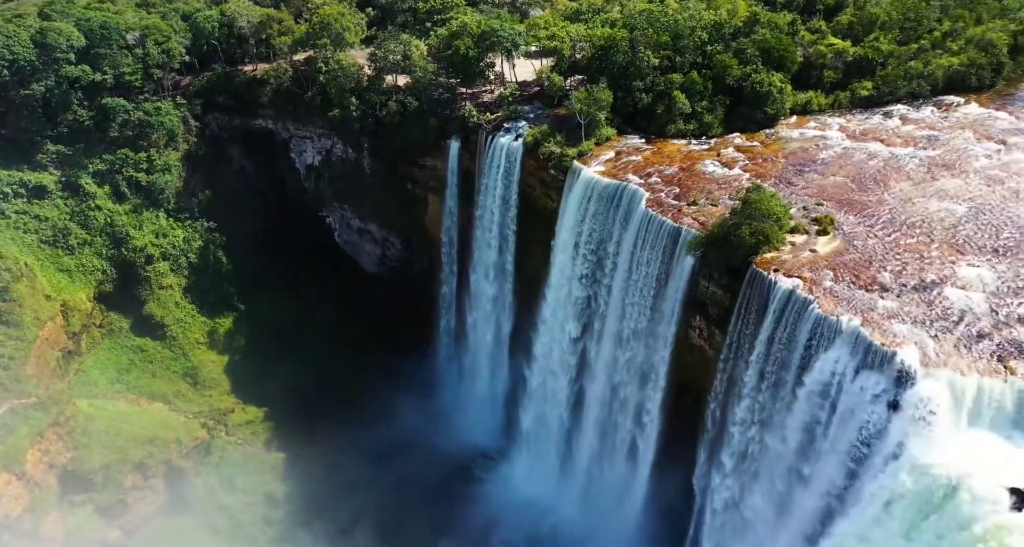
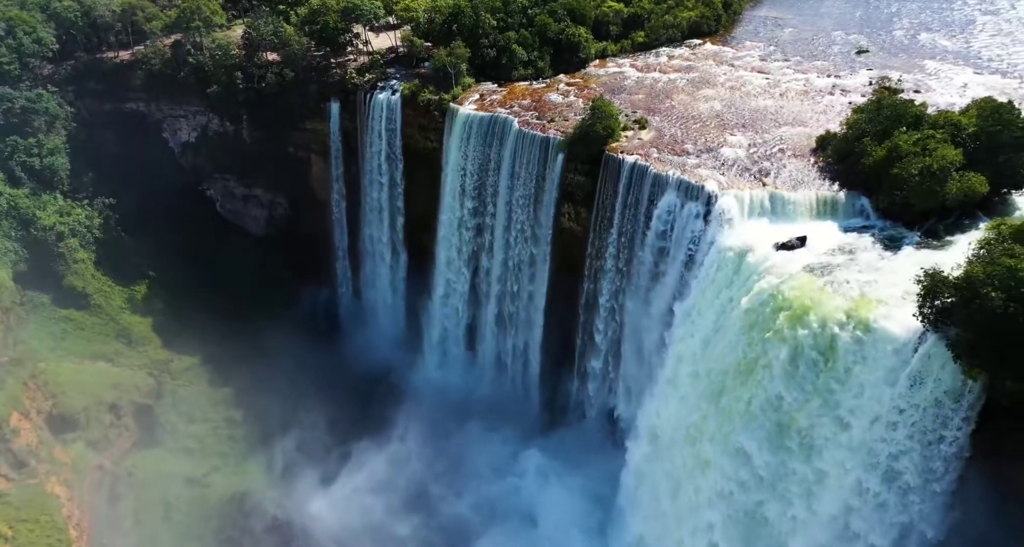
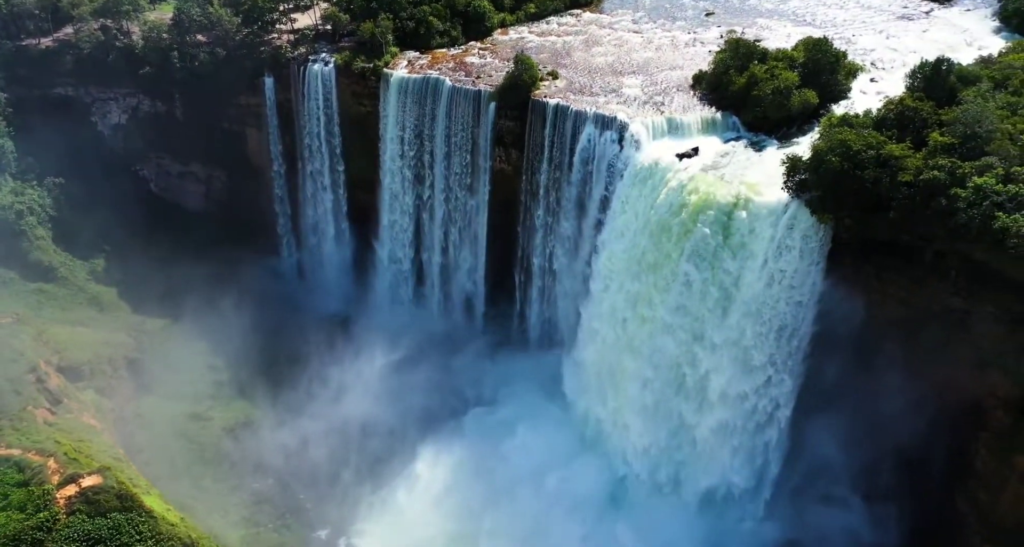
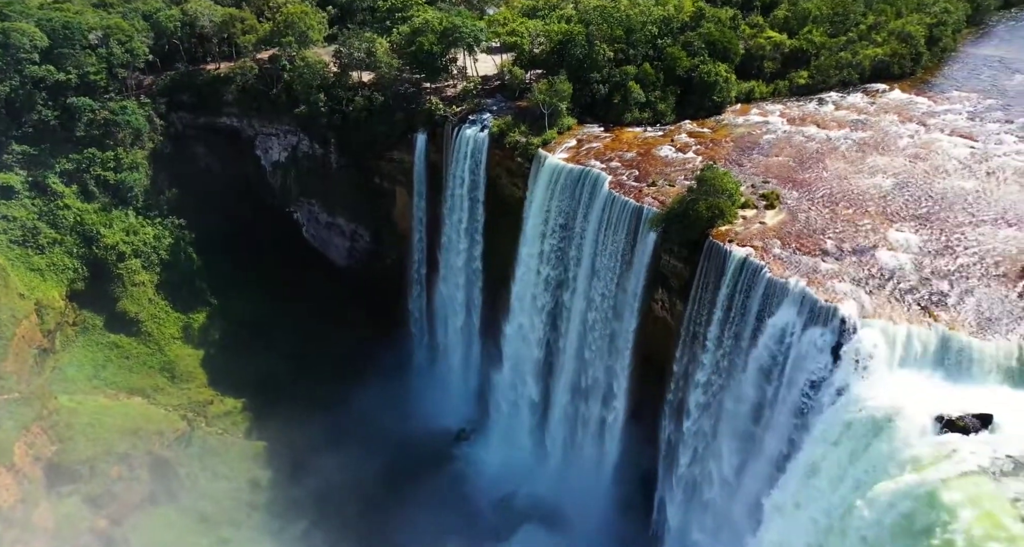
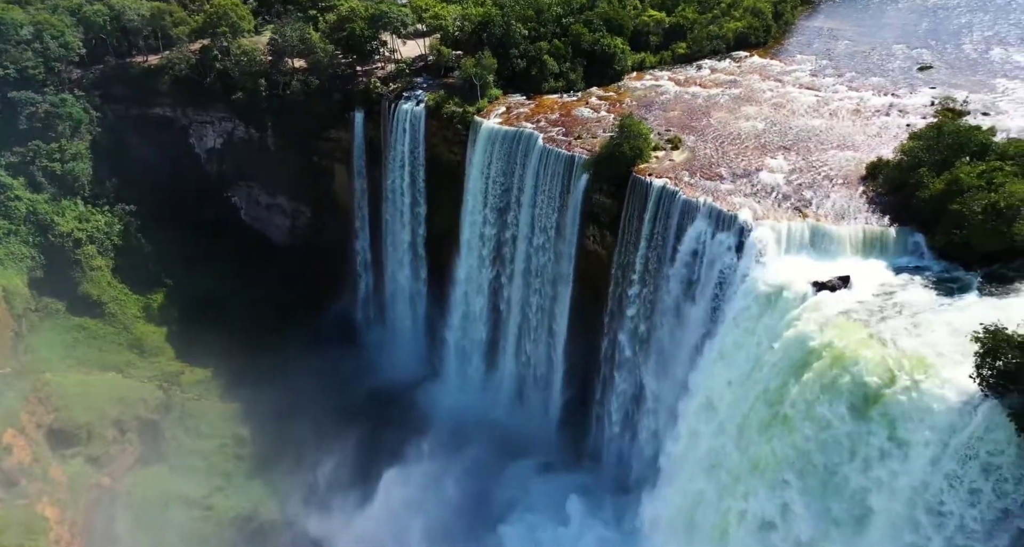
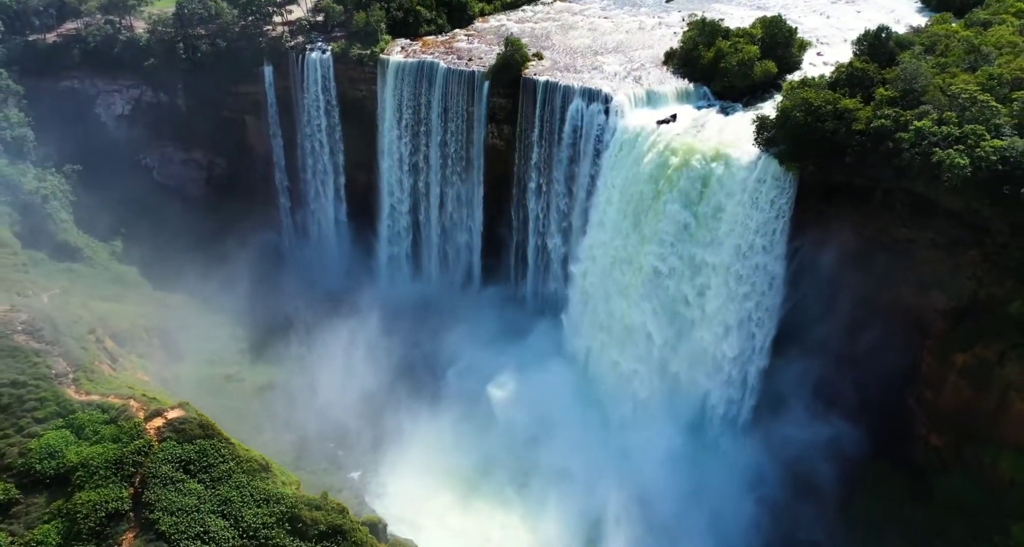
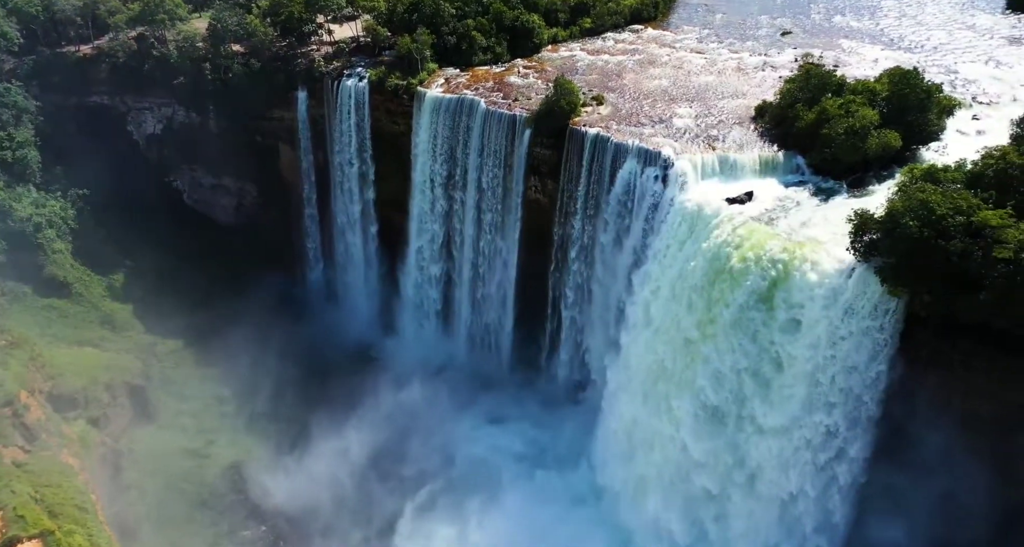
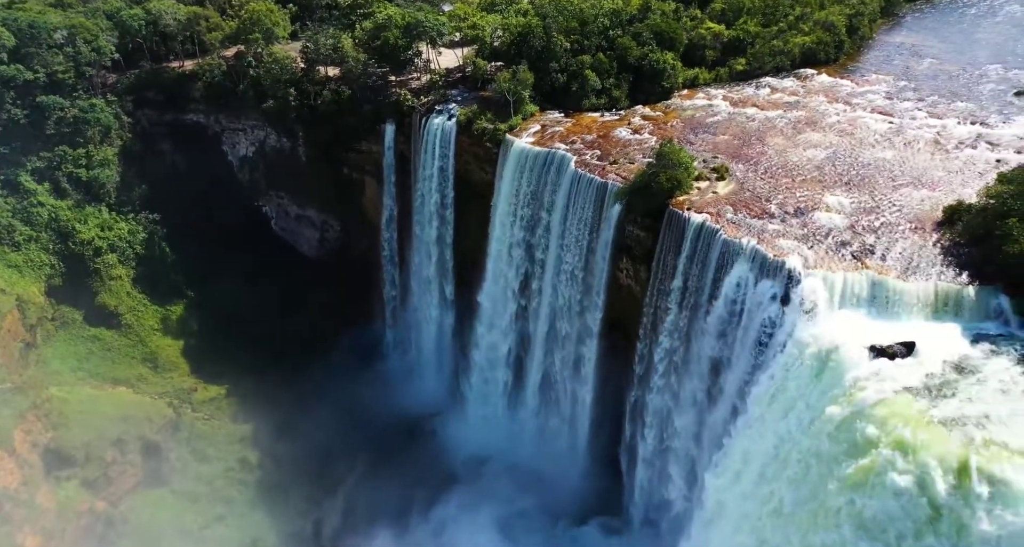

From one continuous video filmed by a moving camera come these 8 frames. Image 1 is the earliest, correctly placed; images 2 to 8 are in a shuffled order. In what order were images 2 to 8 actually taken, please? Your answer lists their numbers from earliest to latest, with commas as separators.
4, 8, 5, 2, 7, 3, 6
